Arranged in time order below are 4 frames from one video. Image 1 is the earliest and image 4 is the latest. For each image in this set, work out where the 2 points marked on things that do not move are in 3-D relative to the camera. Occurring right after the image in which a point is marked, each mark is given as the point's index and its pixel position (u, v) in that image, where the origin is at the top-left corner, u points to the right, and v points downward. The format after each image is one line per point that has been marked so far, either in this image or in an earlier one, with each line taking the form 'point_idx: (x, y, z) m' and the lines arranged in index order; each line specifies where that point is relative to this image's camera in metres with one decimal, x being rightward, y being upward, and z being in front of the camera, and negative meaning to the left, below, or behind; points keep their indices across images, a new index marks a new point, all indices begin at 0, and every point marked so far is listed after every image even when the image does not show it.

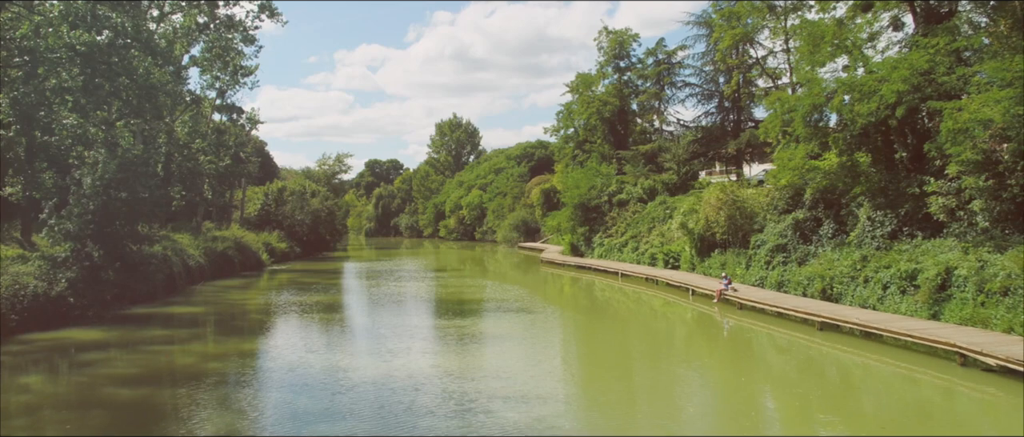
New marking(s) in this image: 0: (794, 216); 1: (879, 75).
0: (+7.6, +0.1, +18.6) m
1: (+8.0, +3.1, +14.9) m
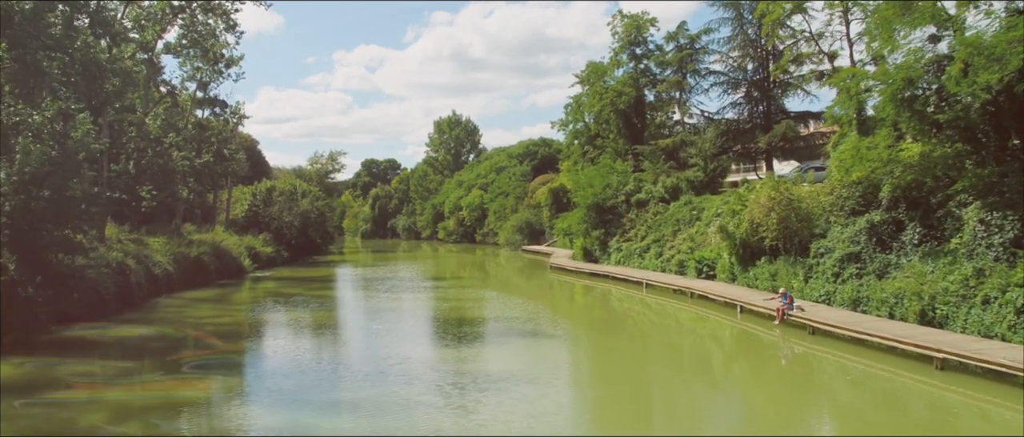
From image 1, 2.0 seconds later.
0: (+7.9, 0.0, +15.3) m
1: (+8.4, +3.1, +11.6) m
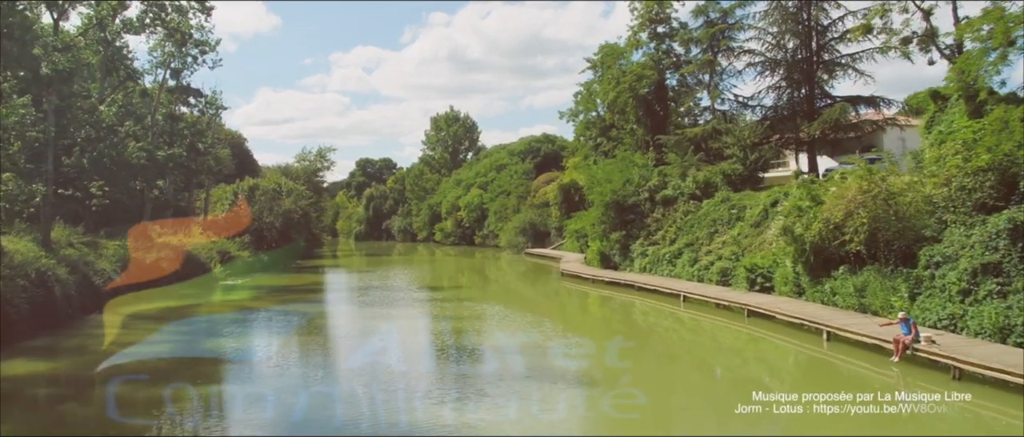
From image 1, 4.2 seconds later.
0: (+8.2, 0.0, +11.4) m
1: (+8.7, +3.1, +7.8) m
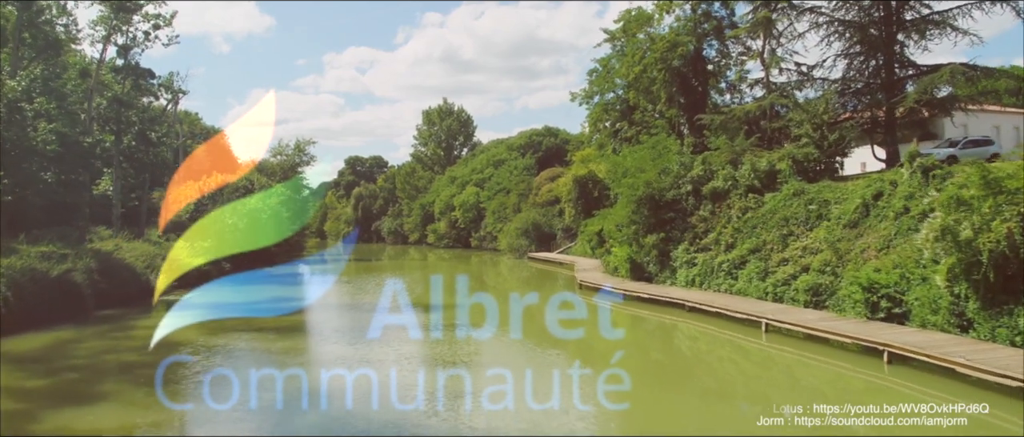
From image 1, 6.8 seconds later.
0: (+8.6, +0.1, +6.2) m
1: (+9.0, +3.2, +2.5) m
